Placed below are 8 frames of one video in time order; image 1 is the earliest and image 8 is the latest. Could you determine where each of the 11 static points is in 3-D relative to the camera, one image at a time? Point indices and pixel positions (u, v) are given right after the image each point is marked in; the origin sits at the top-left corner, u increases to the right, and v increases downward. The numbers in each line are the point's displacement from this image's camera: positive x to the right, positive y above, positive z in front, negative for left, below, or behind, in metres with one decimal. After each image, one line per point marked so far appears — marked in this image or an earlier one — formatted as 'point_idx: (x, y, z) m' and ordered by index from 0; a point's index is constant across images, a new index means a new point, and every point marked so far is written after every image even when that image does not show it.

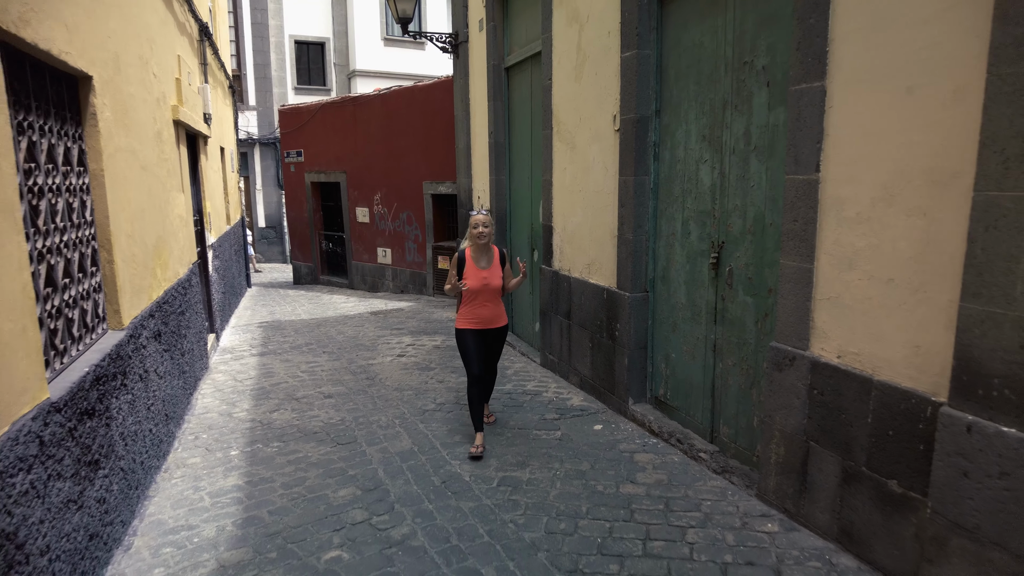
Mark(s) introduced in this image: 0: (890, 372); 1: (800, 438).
0: (+1.7, -0.4, +2.9) m
1: (+1.5, -0.8, +3.4) m
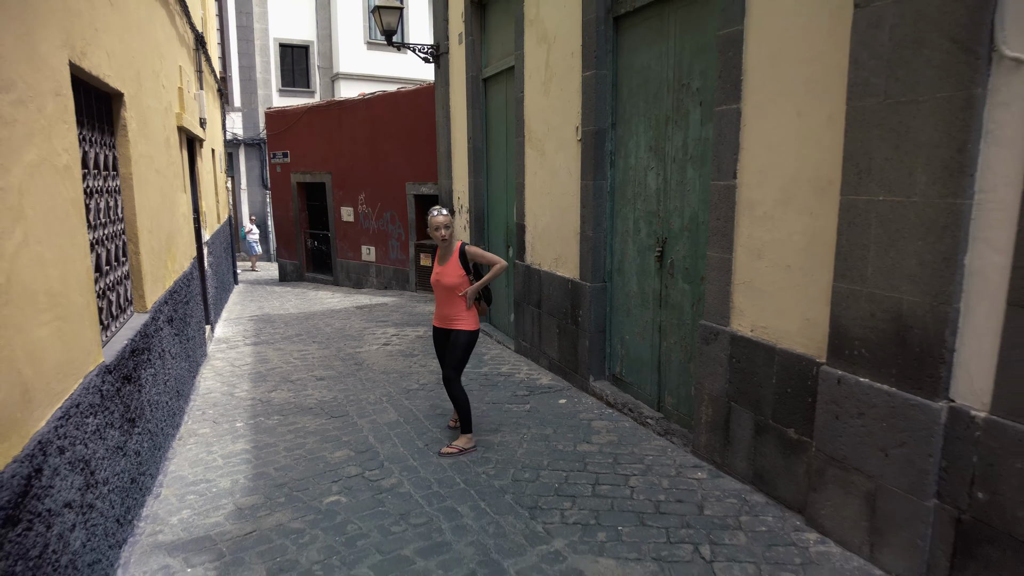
0: (+1.5, -0.3, +3.6) m
1: (+1.3, -0.7, +4.1) m
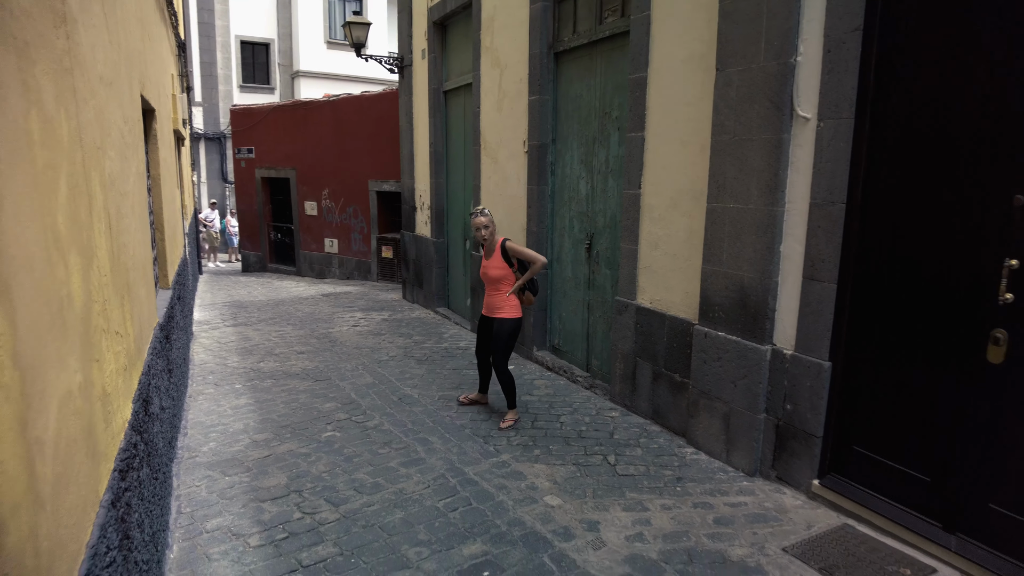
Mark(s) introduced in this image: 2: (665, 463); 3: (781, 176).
0: (+1.2, -0.2, +4.9) m
1: (+1.0, -0.6, +5.3) m
2: (+1.0, -1.2, +4.5) m
3: (+1.6, +0.7, +3.9) m
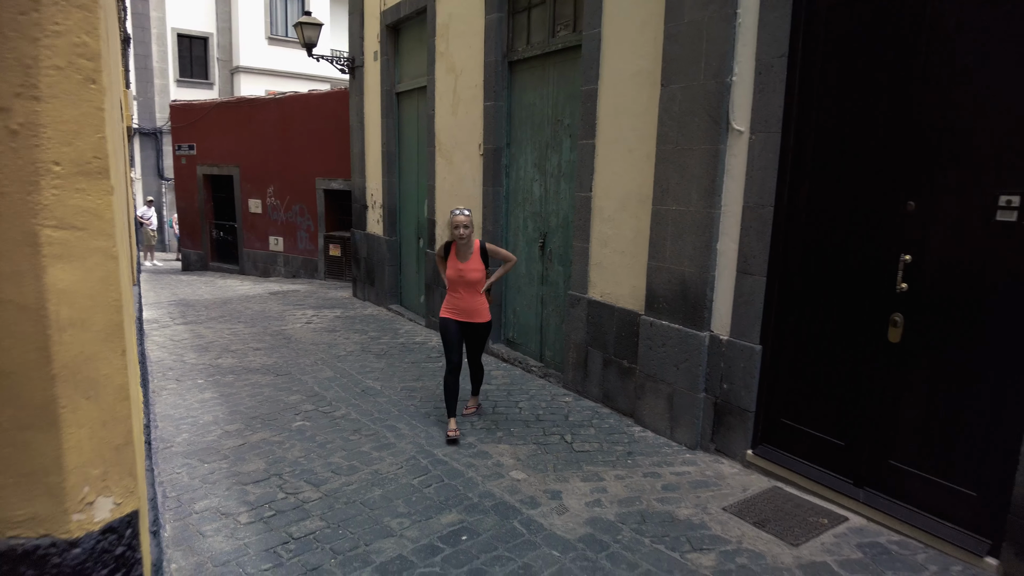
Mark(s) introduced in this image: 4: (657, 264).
0: (+0.9, -0.1, +5.4) m
1: (+0.6, -0.5, +5.8) m
2: (+0.8, -1.1, +4.9) m
3: (+1.4, +0.7, +4.4) m
4: (+1.1, +0.2, +4.9) m
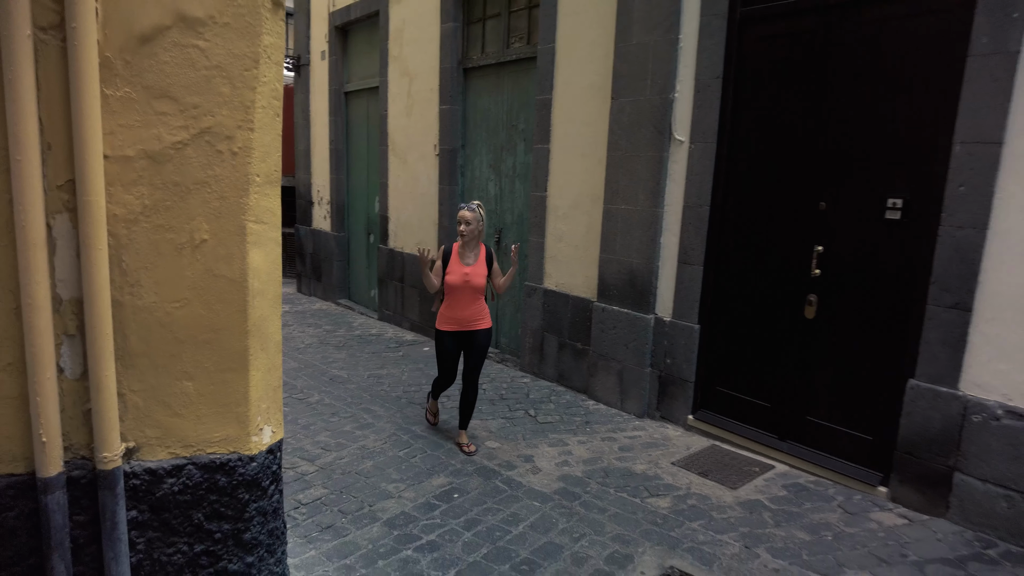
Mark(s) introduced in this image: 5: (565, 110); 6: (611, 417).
0: (+0.6, 0.0, +6.0) m
1: (+0.3, -0.4, +6.4) m
2: (+0.5, -1.1, +5.5) m
3: (+1.2, +0.8, +5.1) m
4: (+0.8, +0.3, +5.5) m
5: (+0.5, +1.6, +5.9) m
6: (+0.8, -1.1, +5.4) m
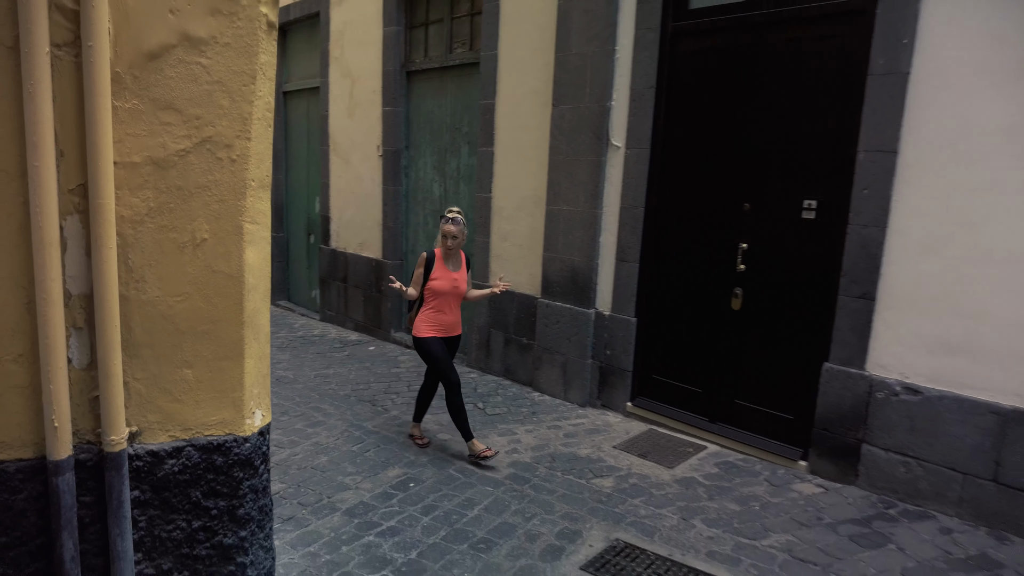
0: (+0.1, 0.0, +6.2) m
1: (-0.3, -0.4, +6.6) m
2: (+0.1, -1.0, +5.8) m
3: (+0.7, +0.8, +5.4) m
4: (+0.3, +0.3, +5.8) m
5: (0.0, +1.6, +6.1) m
6: (+0.4, -1.0, +5.7) m
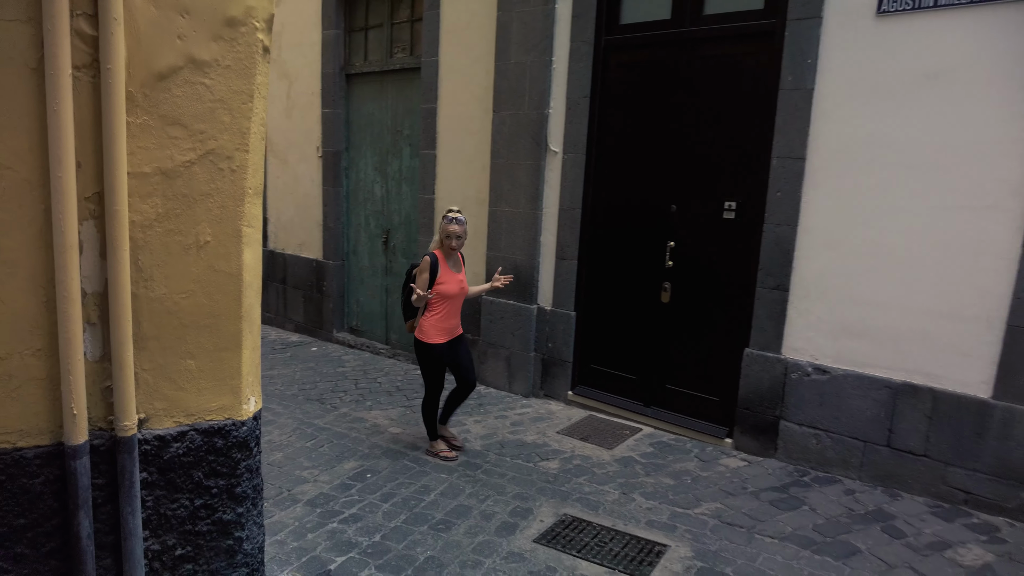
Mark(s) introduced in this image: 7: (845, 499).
0: (-0.5, 0.0, +6.5) m
1: (-0.9, -0.4, +6.8) m
2: (-0.4, -1.0, +6.0) m
3: (+0.3, +0.9, +5.7) m
4: (-0.2, +0.3, +6.1) m
5: (-0.6, +1.7, +6.4) m
6: (-0.1, -1.0, +6.0) m
7: (+2.1, -1.3, +4.1) m
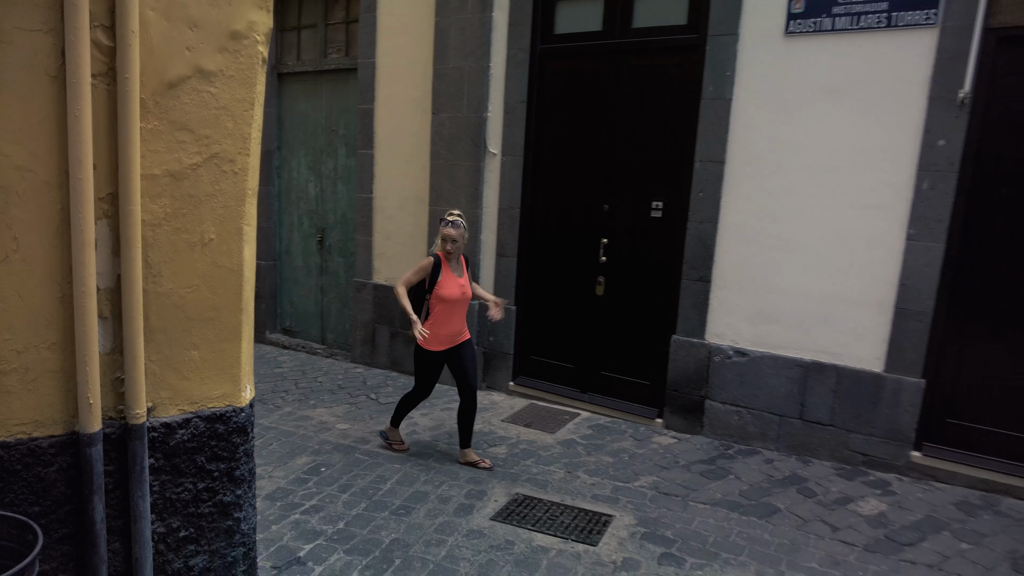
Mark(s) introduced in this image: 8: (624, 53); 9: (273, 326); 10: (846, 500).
0: (-1.1, 0.0, +6.6) m
1: (-1.5, -0.4, +6.9) m
2: (-1.0, -1.0, +6.2) m
3: (-0.3, +0.9, +6.0) m
4: (-0.8, +0.4, +6.3) m
5: (-1.2, +1.7, +6.5) m
6: (-0.7, -1.0, +6.2) m
7: (+1.8, -1.3, +4.6) m
8: (+0.9, +1.9, +5.3) m
9: (-2.9, -0.5, +7.9) m
10: (+2.1, -1.4, +4.2) m
